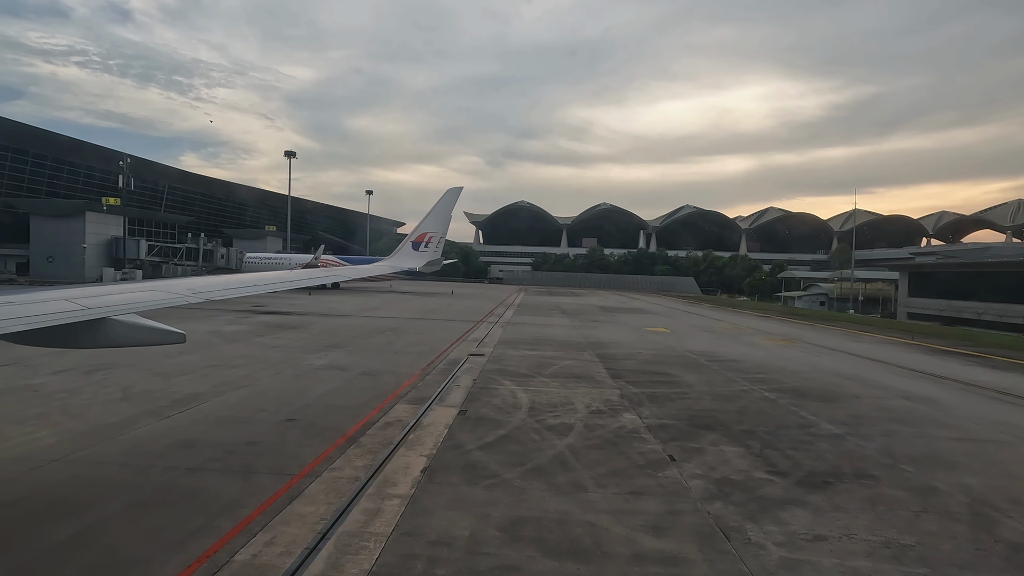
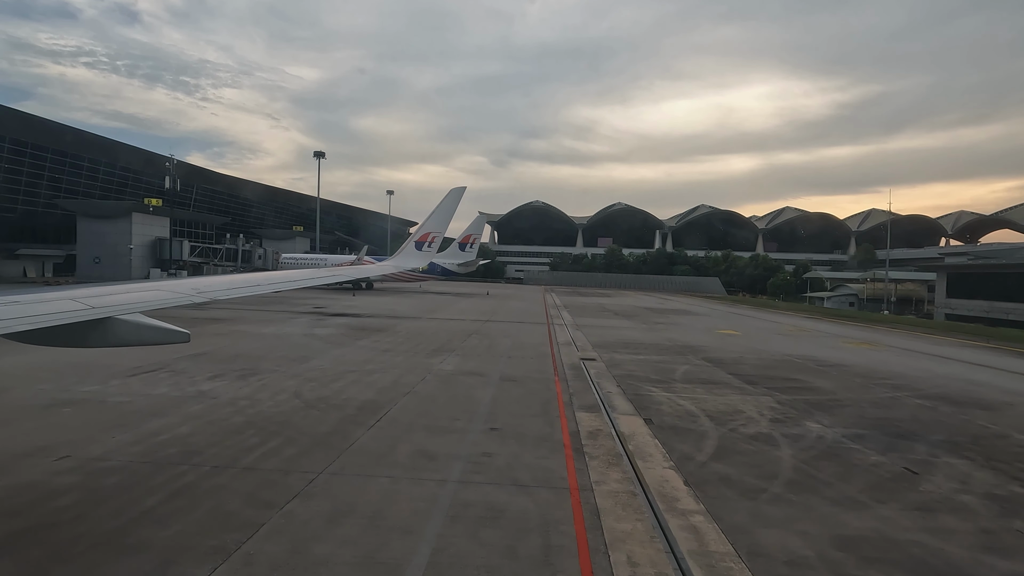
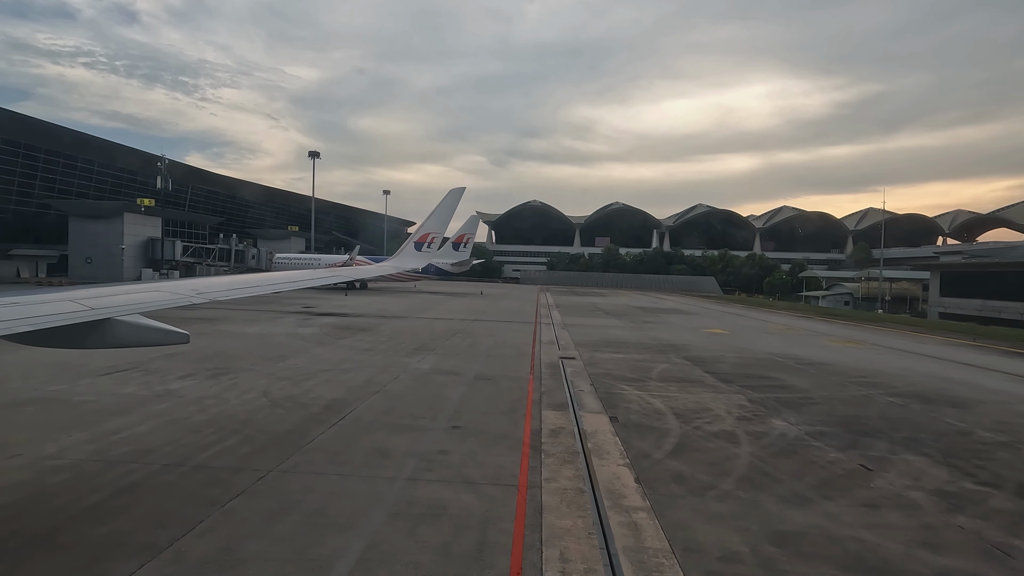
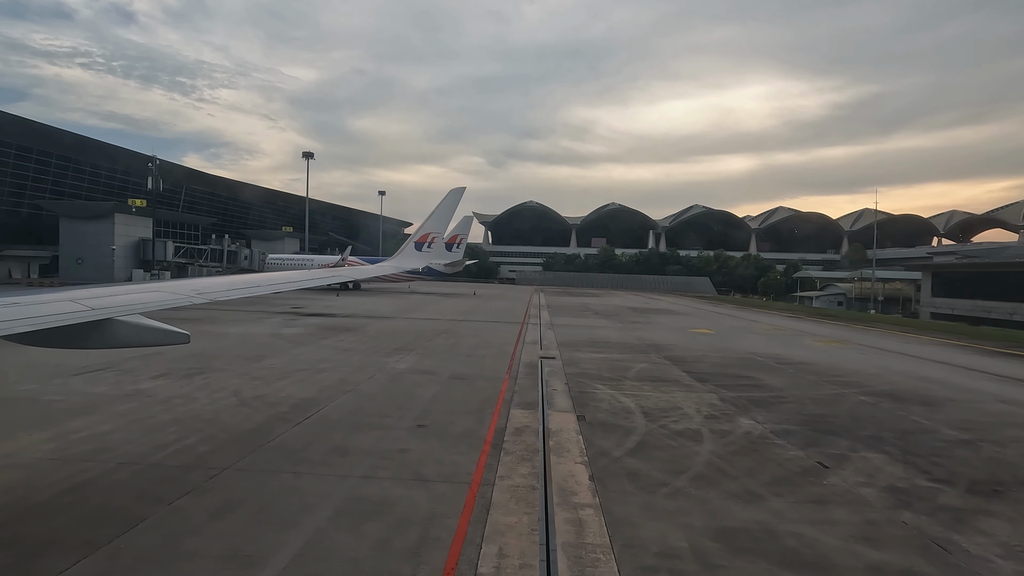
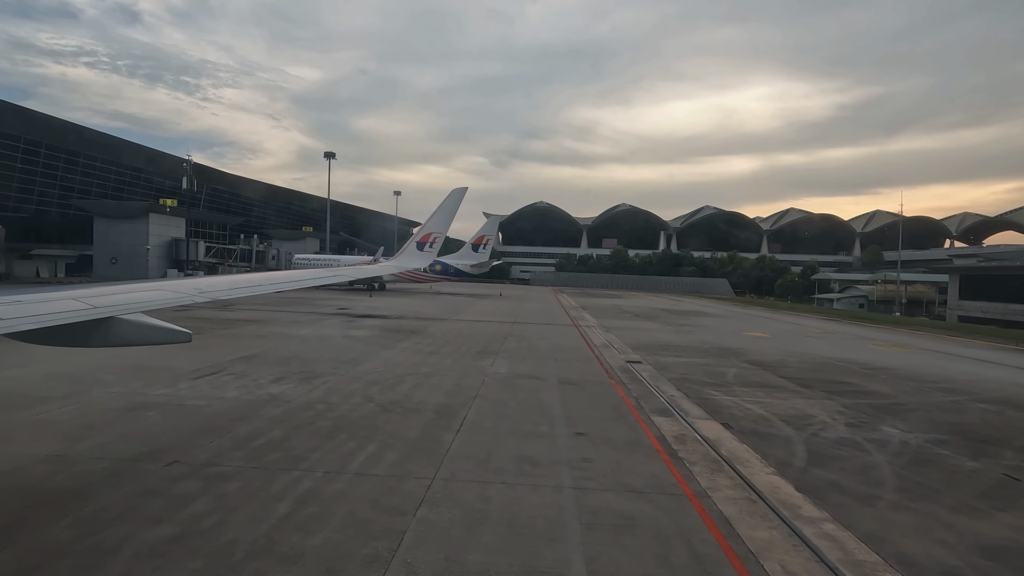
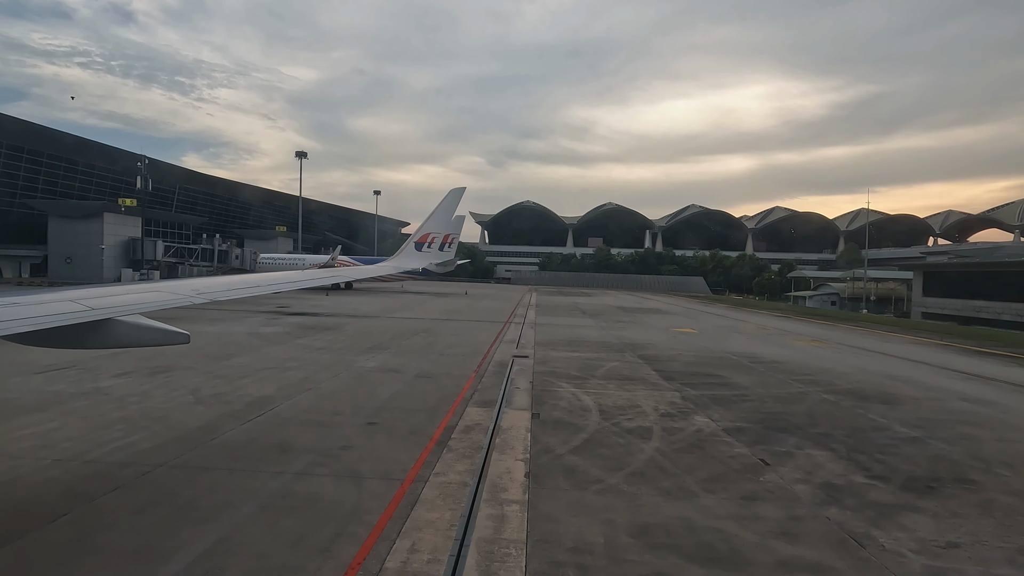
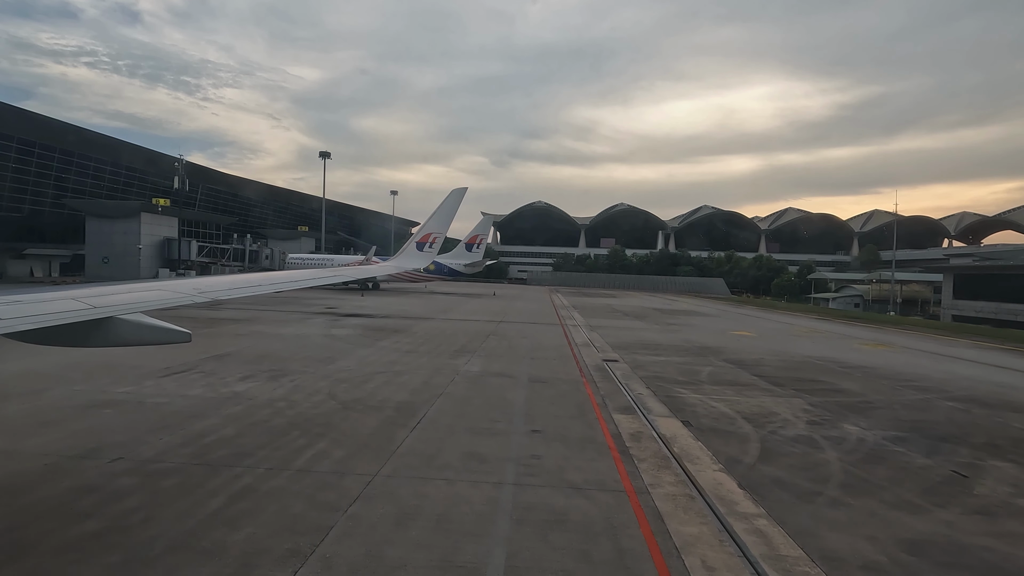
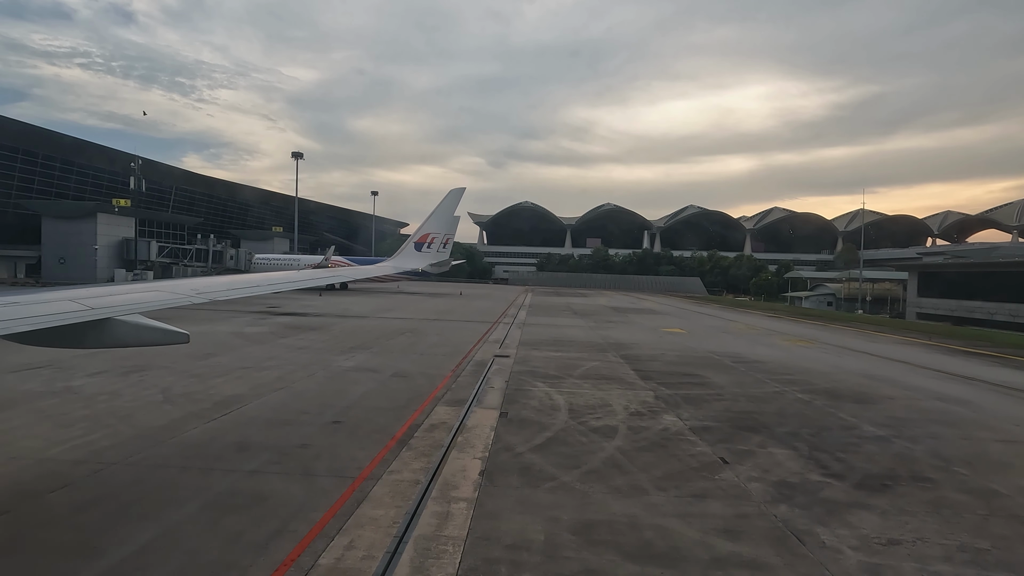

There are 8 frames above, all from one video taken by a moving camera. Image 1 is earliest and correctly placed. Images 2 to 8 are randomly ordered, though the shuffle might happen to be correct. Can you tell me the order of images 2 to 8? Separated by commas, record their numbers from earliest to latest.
8, 6, 4, 3, 2, 7, 5
